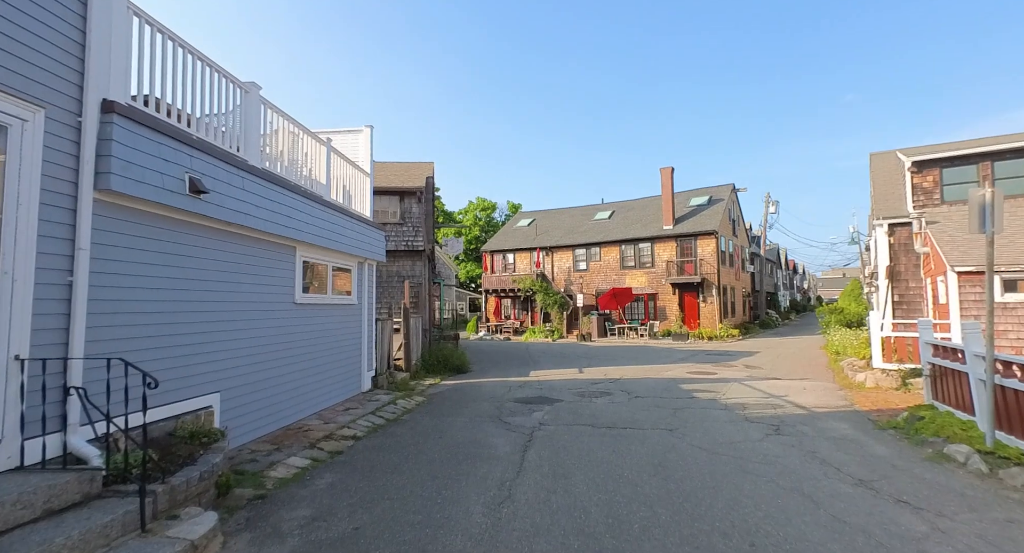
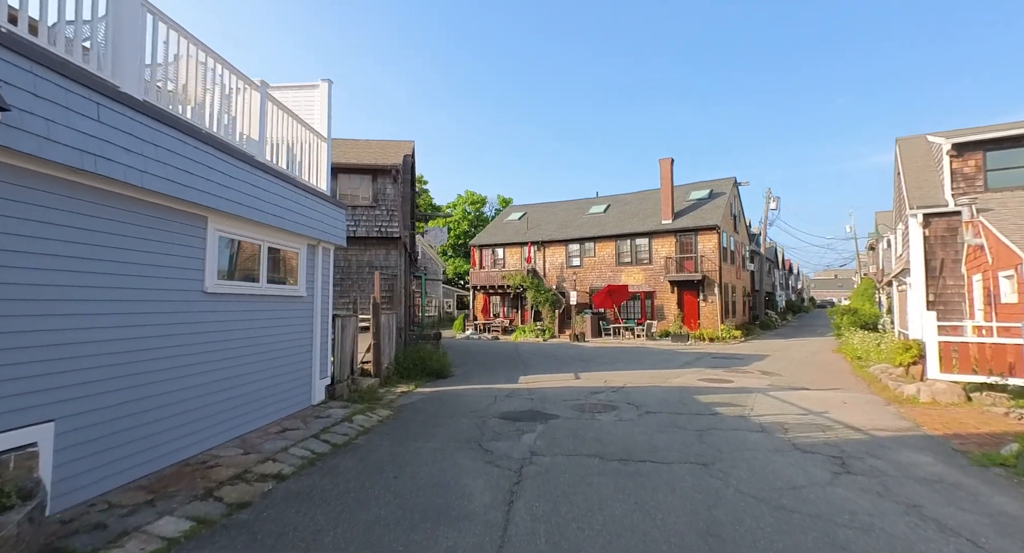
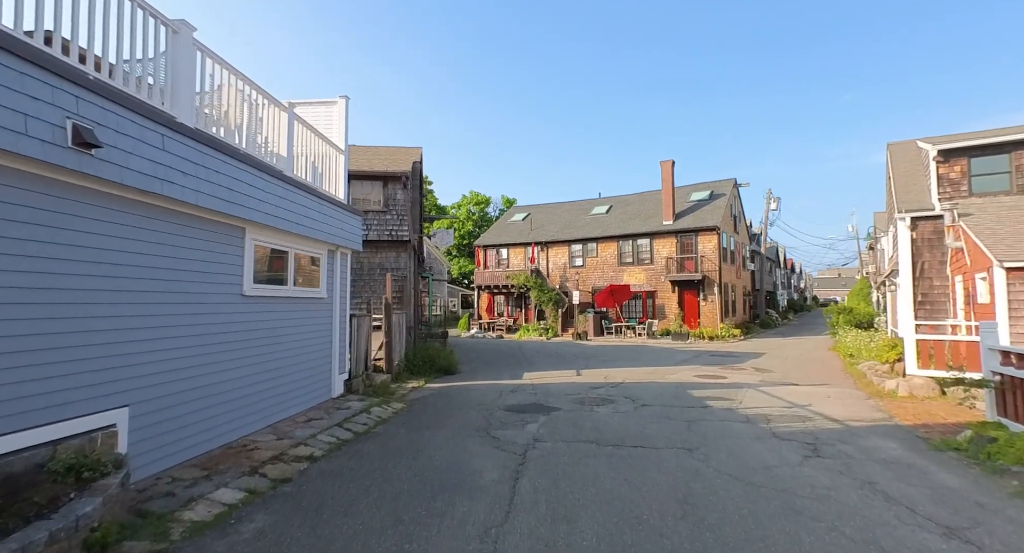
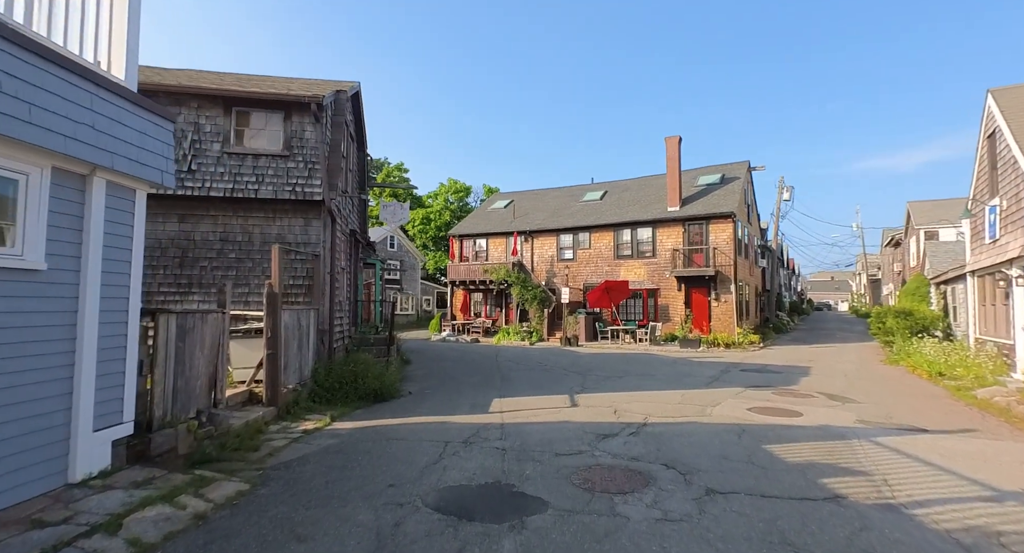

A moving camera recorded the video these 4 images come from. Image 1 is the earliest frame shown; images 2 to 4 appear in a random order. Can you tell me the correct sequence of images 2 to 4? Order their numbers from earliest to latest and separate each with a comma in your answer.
3, 2, 4
